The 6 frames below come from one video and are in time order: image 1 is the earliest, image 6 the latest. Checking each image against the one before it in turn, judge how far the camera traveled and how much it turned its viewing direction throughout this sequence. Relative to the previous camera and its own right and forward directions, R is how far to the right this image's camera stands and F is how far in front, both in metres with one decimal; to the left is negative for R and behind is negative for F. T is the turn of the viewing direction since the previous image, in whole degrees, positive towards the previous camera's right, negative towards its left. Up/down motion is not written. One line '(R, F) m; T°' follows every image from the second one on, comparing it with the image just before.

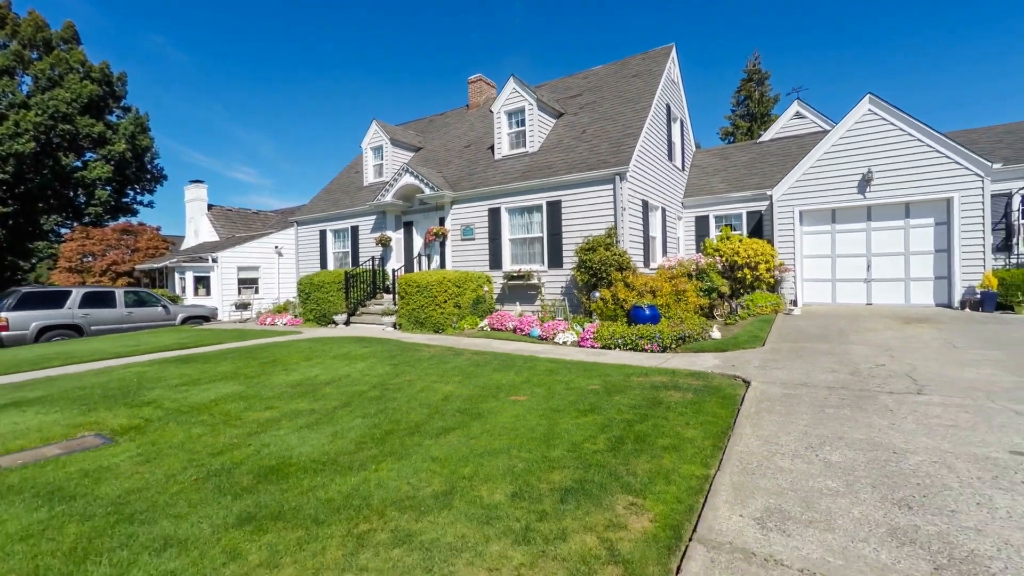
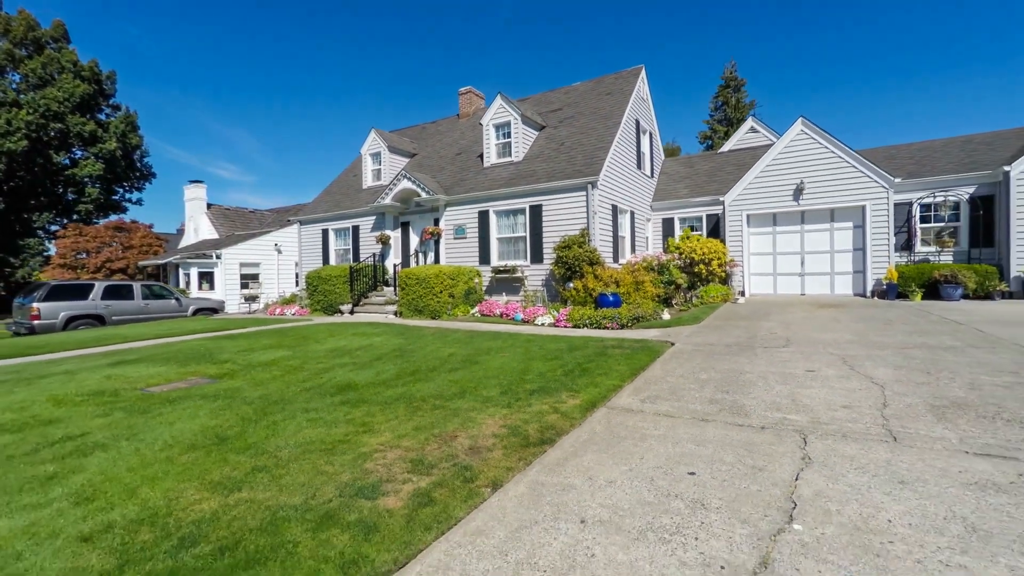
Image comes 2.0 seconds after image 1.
(0.0, -2.0) m; +2°
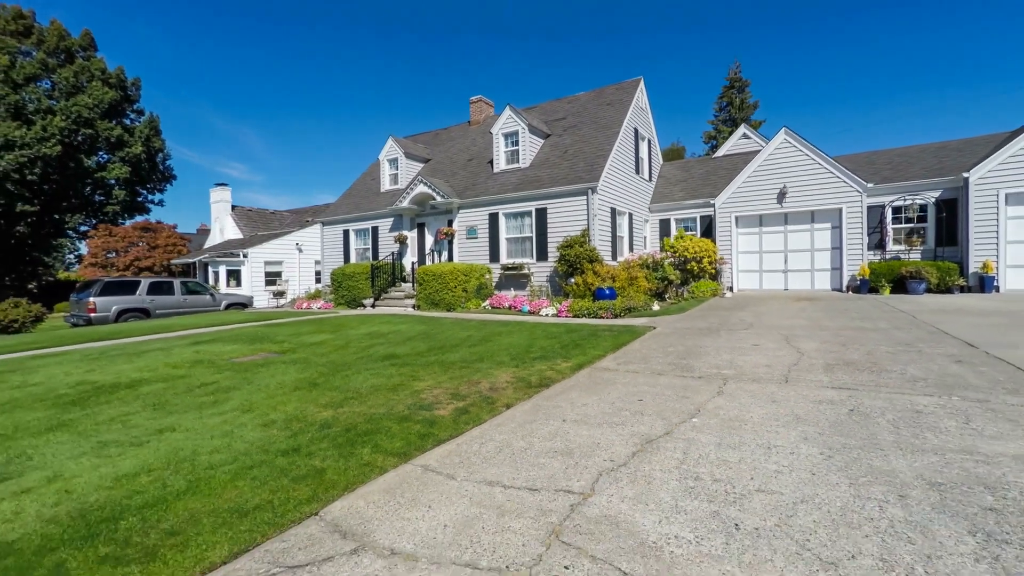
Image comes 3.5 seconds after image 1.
(0.0, -1.5) m; -1°
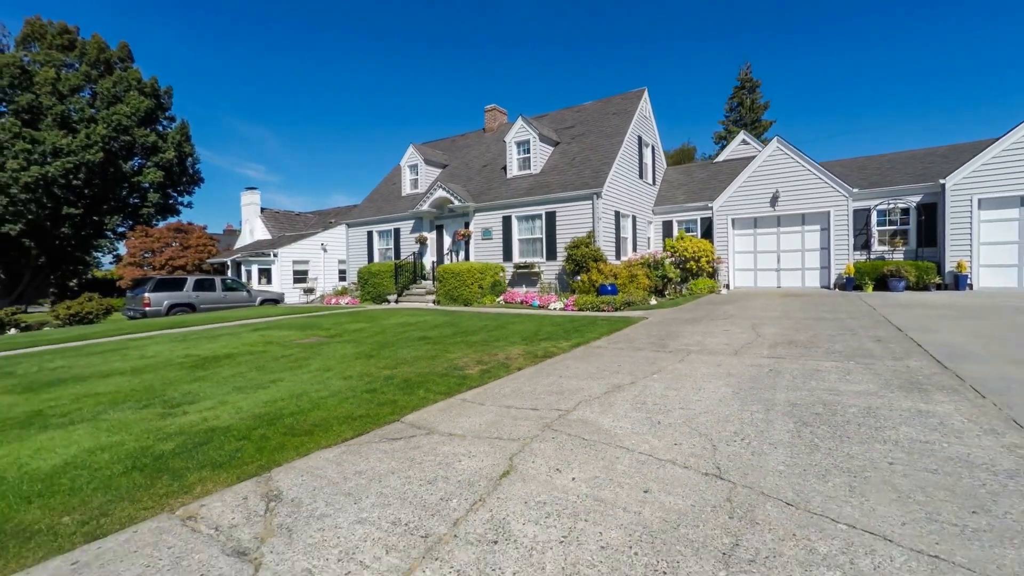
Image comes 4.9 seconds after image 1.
(0.0, -1.5) m; -2°
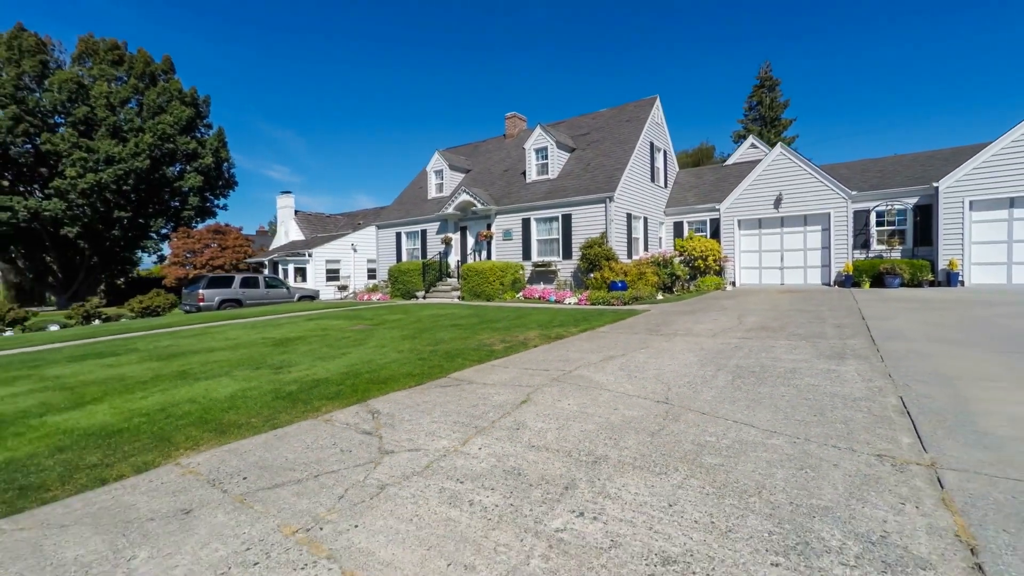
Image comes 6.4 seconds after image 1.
(0.0, -1.5) m; -2°
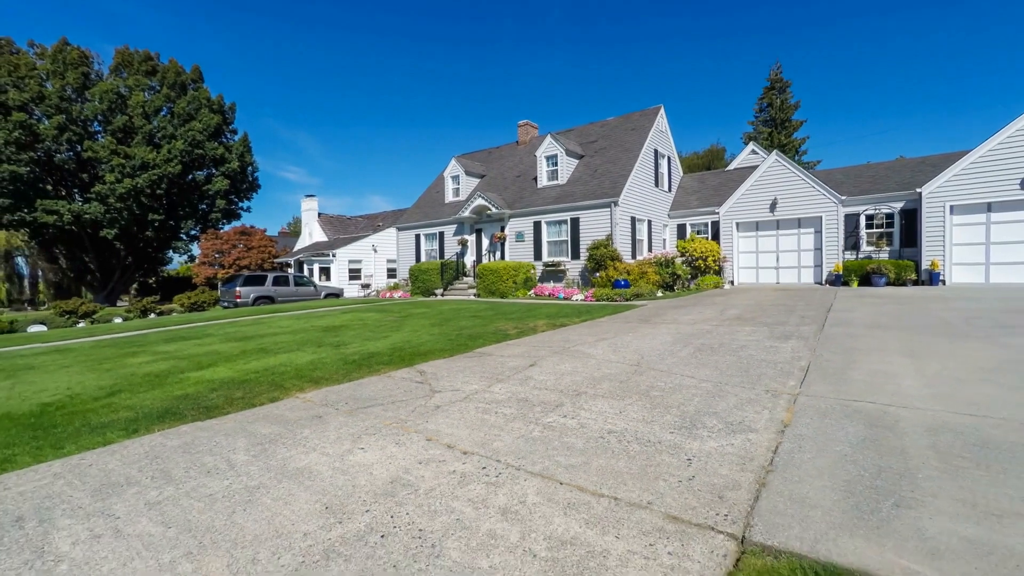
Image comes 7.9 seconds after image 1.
(0.0, -1.5) m; -2°
